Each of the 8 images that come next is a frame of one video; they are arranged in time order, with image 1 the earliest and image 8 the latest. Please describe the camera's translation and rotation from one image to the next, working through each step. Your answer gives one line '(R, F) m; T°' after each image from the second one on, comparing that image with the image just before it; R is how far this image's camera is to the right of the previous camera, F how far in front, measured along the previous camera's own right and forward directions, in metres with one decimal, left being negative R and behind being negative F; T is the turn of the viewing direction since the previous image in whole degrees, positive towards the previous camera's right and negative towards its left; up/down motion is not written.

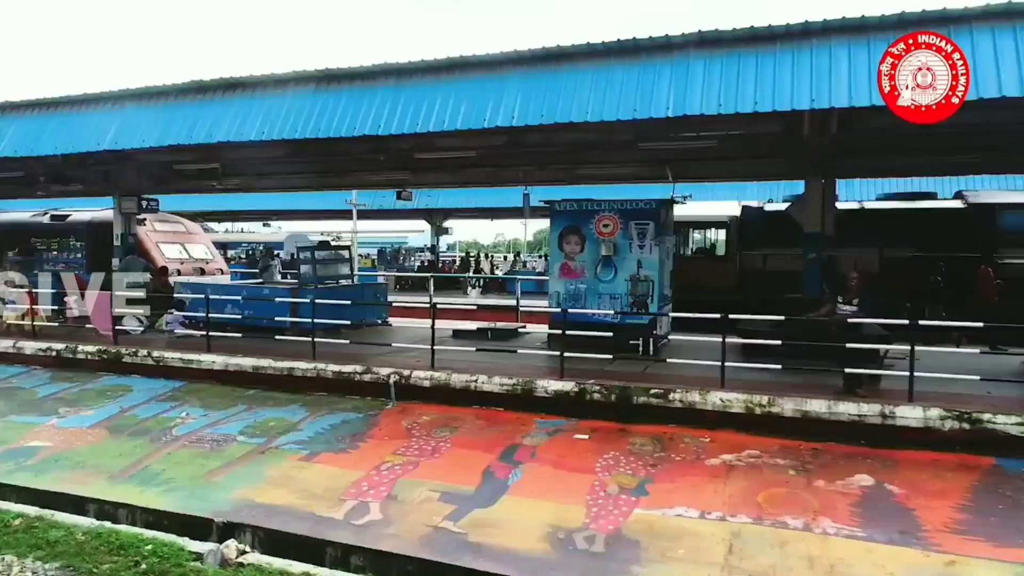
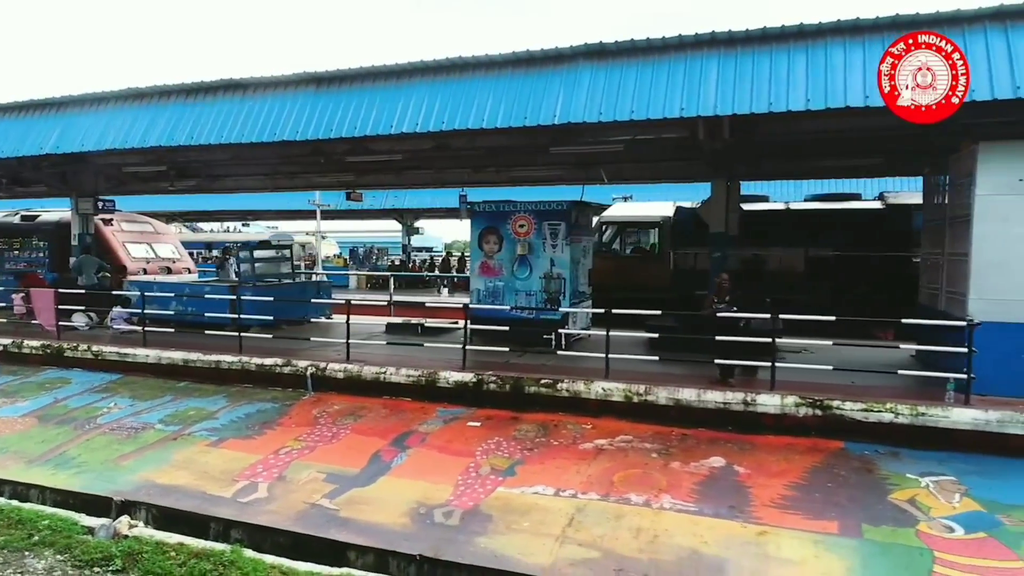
(+1.1, -0.5) m; 0°
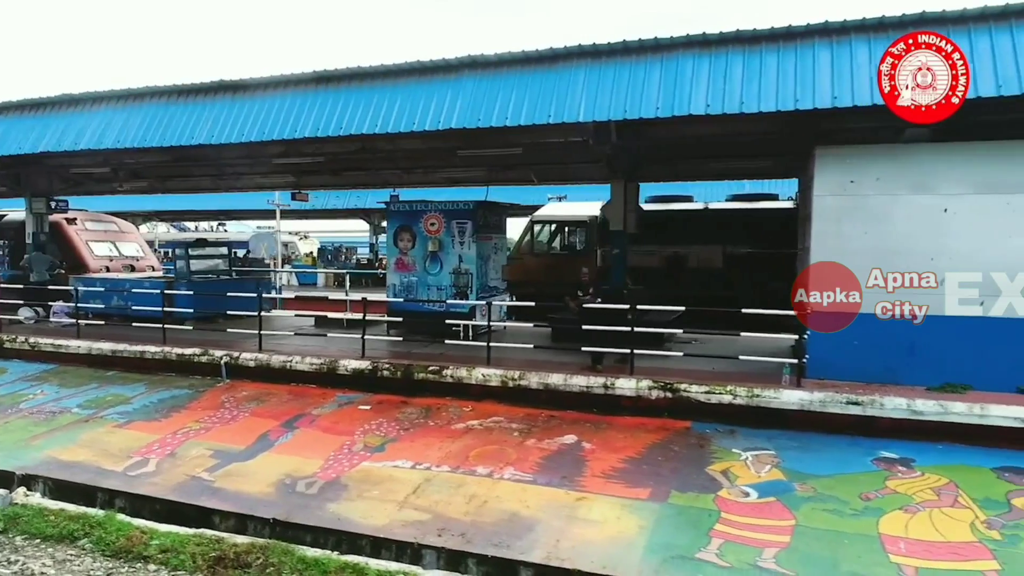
(+1.3, -0.6) m; 0°
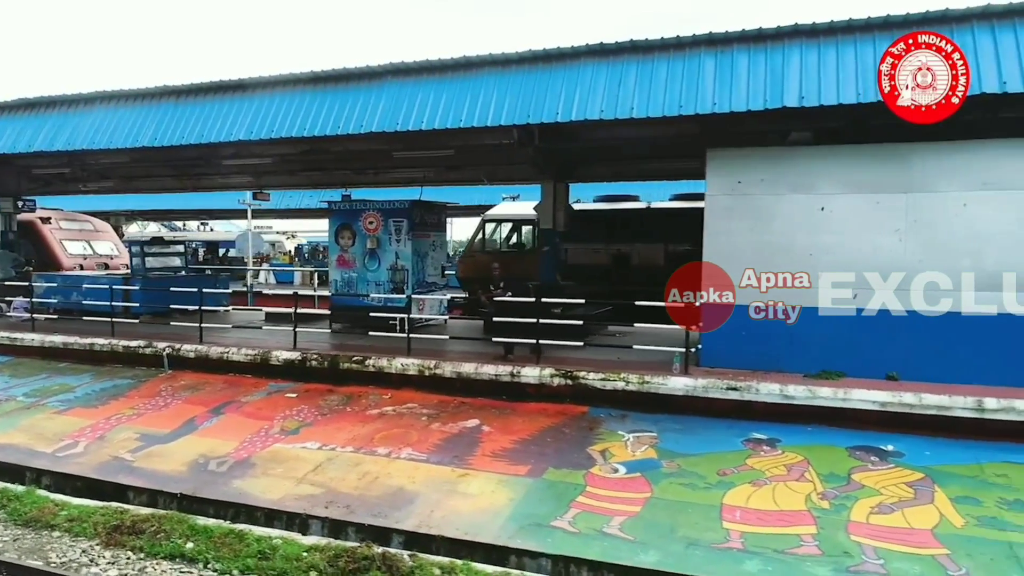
(+1.0, -0.5) m; 0°
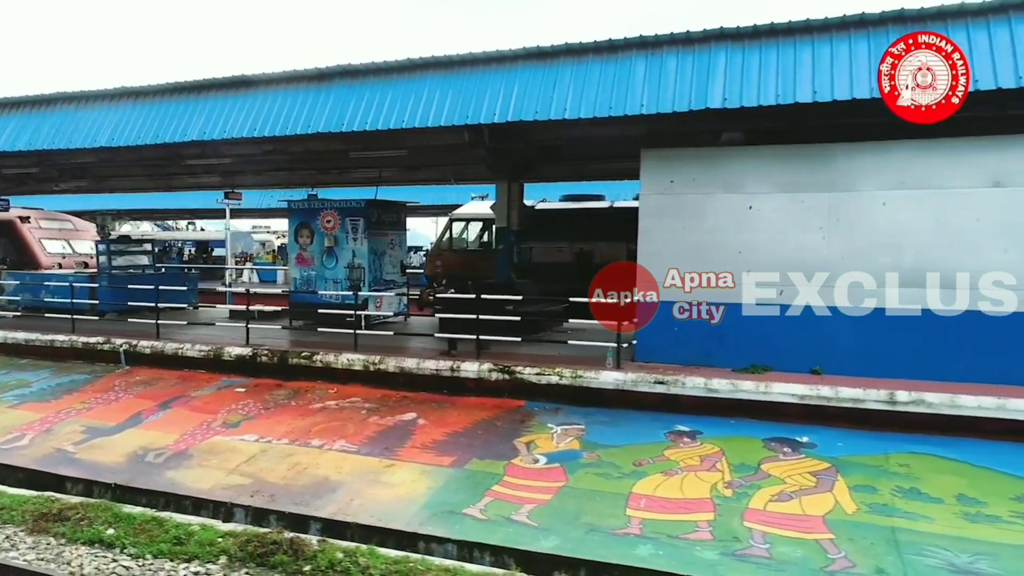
(+0.7, -0.2) m; 0°
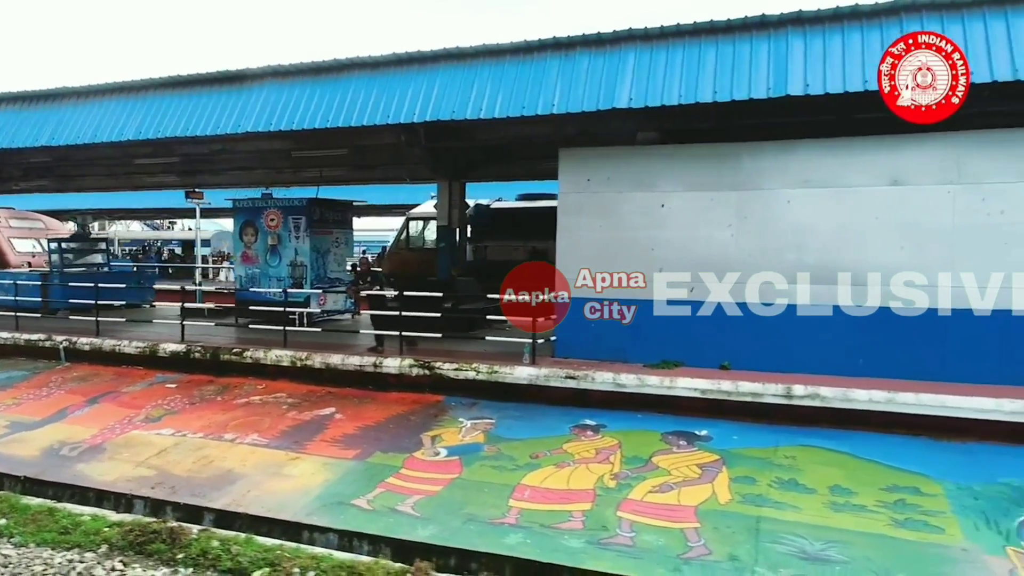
(+0.9, -0.1) m; 0°
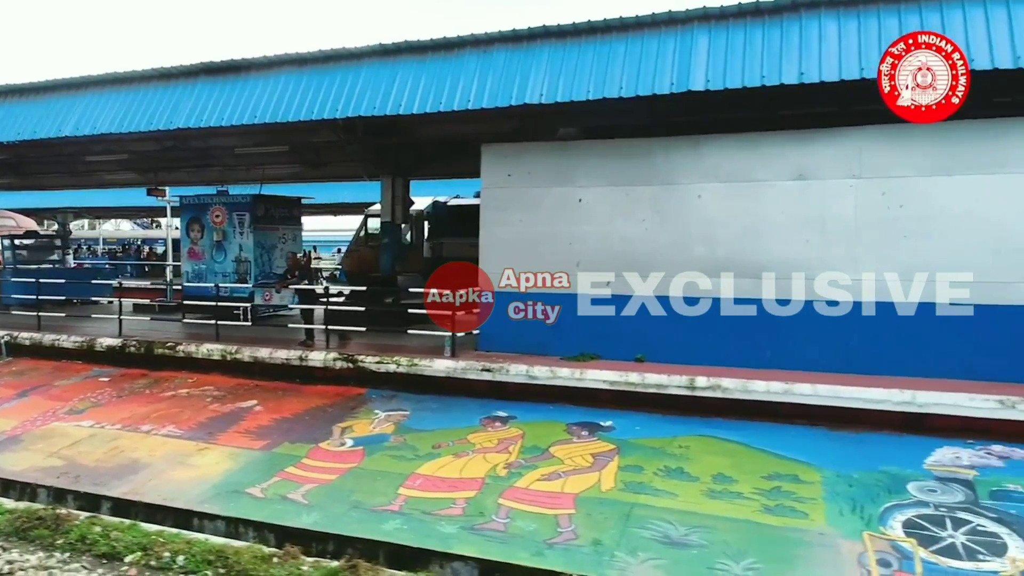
(+0.9, -0.1) m; 0°
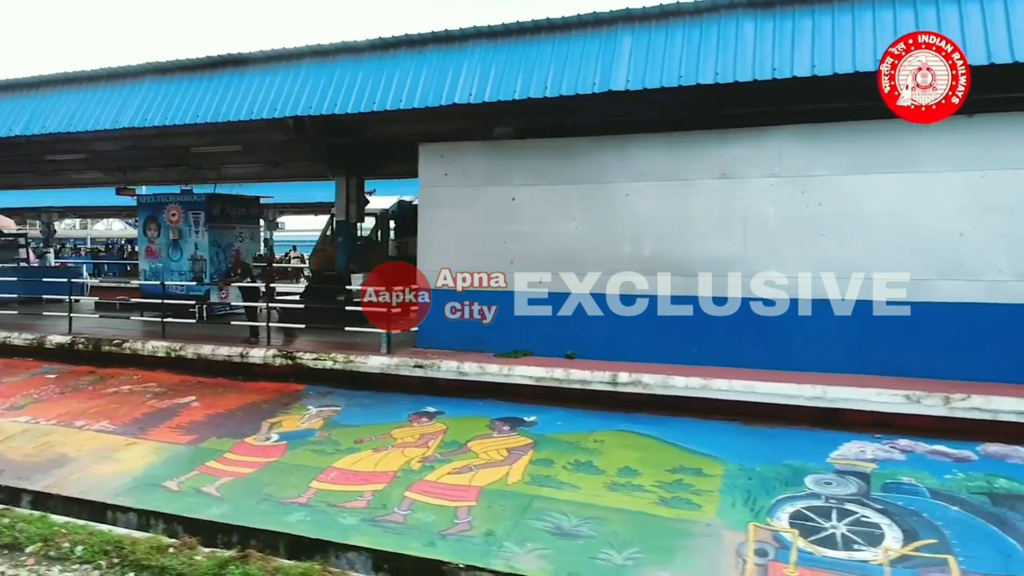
(+0.7, -0.1) m; 0°
